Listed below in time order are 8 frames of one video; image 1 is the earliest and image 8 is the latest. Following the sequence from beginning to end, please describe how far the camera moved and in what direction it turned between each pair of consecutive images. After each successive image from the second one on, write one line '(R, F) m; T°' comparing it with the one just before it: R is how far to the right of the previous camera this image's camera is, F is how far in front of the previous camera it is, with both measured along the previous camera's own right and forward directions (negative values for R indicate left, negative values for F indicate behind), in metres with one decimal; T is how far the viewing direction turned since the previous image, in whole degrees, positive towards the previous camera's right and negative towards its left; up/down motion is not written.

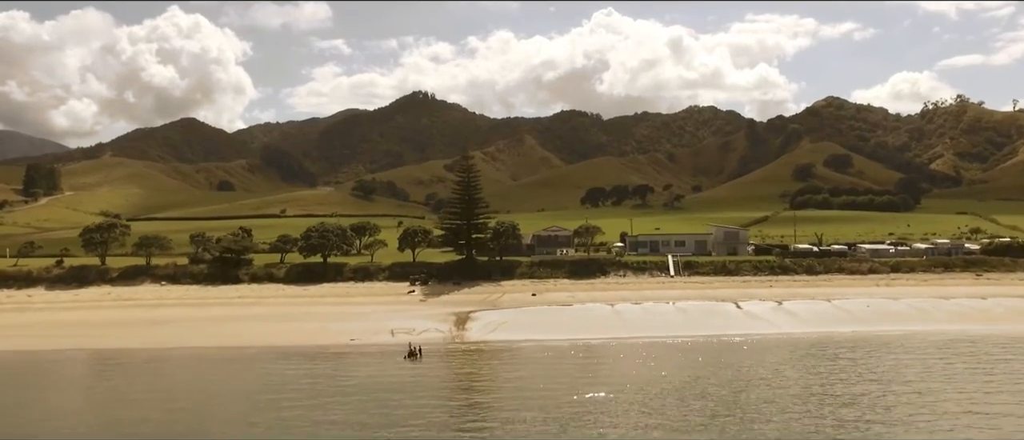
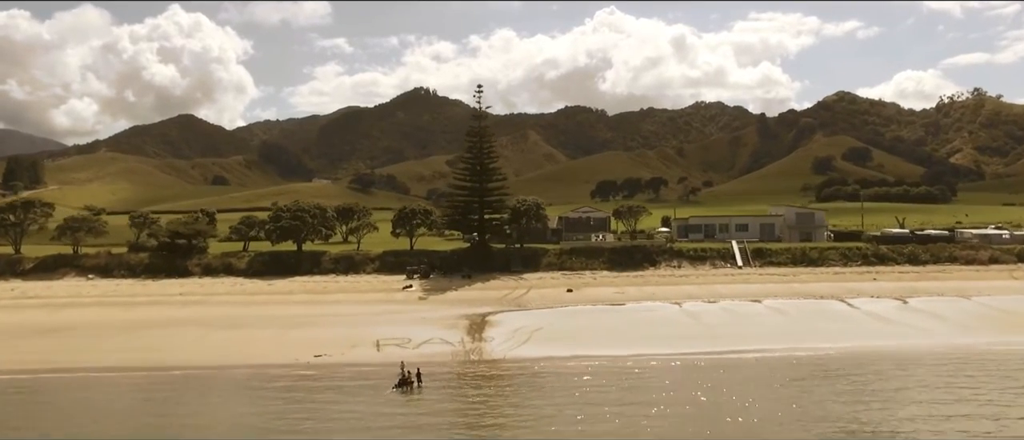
(-1.5, +14.6) m; 0°
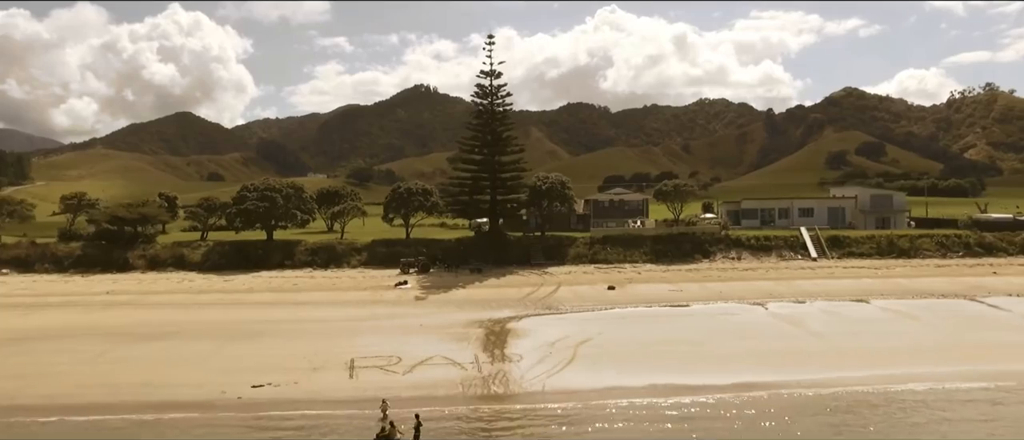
(-1.1, +10.4) m; 0°
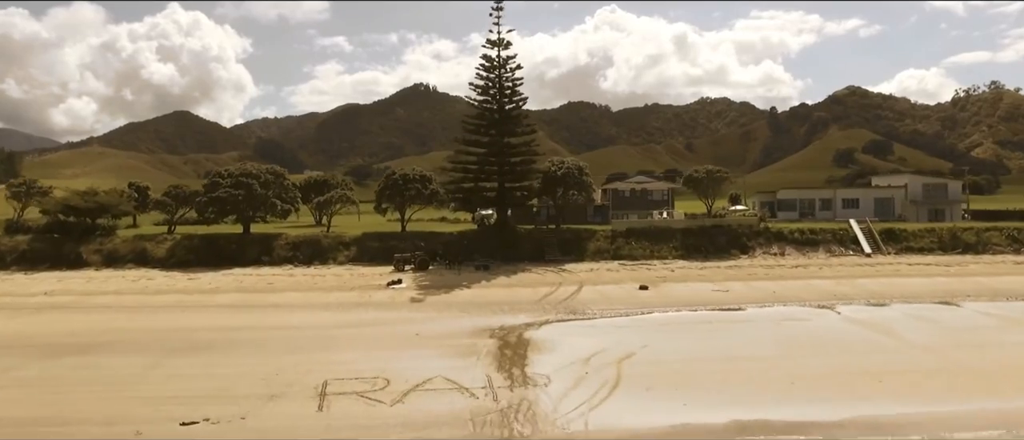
(-0.5, +5.5) m; 0°
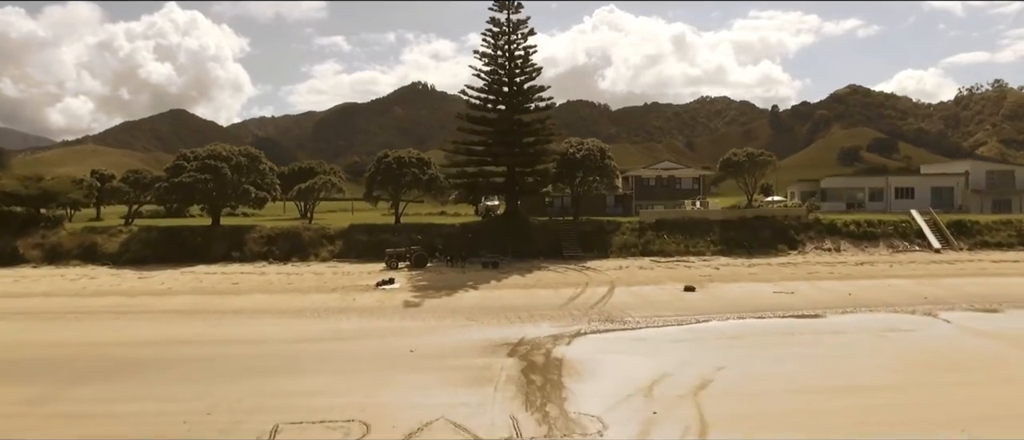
(-0.6, +5.4) m; 0°
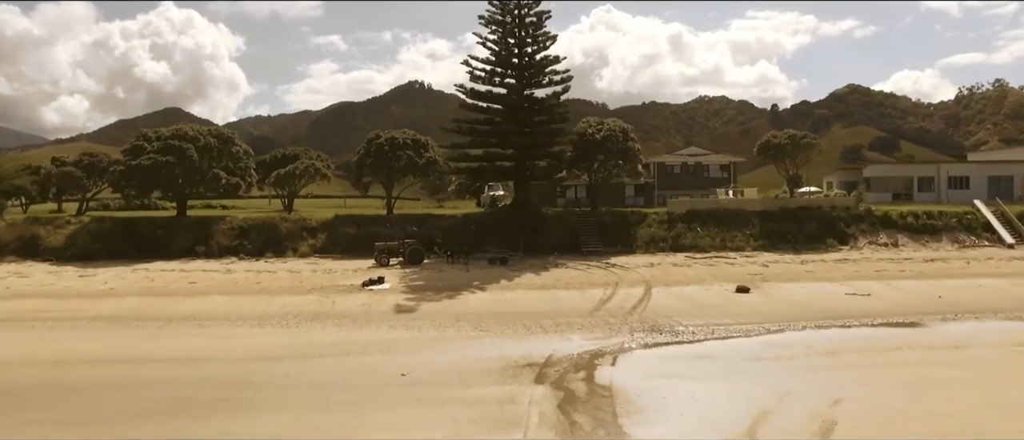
(-0.5, +4.4) m; 0°
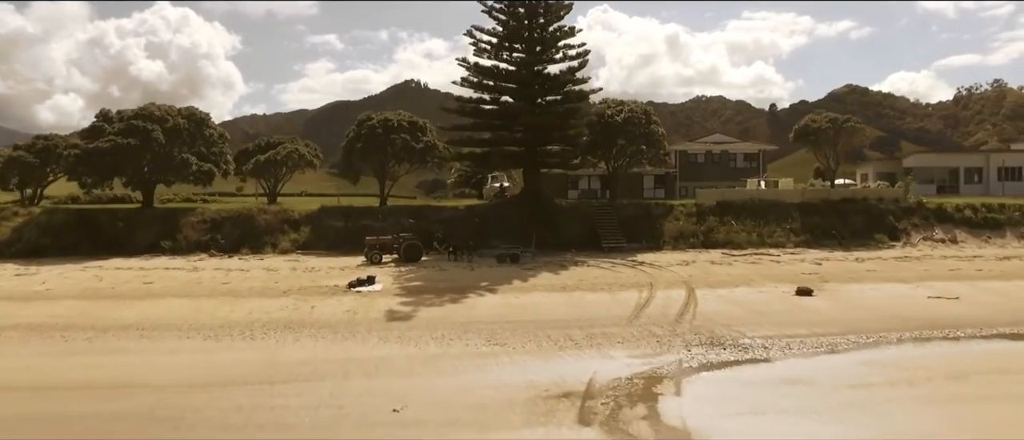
(-0.4, +3.4) m; 0°
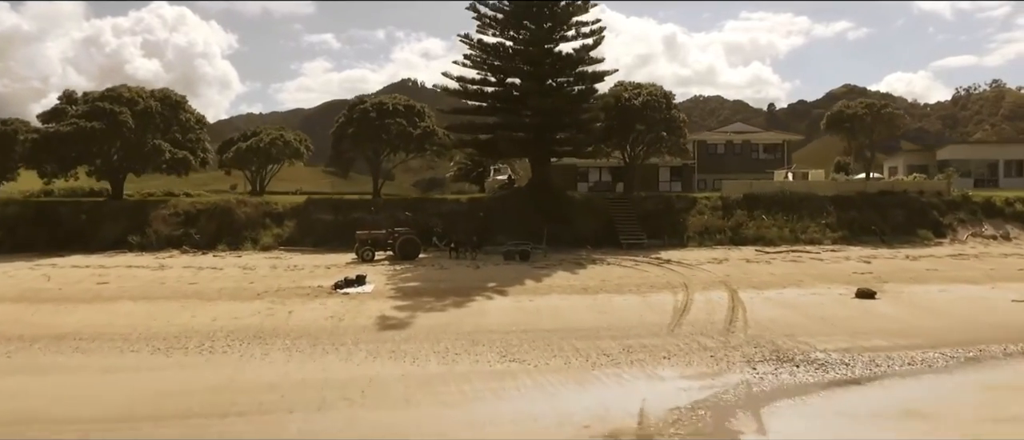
(-0.3, +2.4) m; 0°
